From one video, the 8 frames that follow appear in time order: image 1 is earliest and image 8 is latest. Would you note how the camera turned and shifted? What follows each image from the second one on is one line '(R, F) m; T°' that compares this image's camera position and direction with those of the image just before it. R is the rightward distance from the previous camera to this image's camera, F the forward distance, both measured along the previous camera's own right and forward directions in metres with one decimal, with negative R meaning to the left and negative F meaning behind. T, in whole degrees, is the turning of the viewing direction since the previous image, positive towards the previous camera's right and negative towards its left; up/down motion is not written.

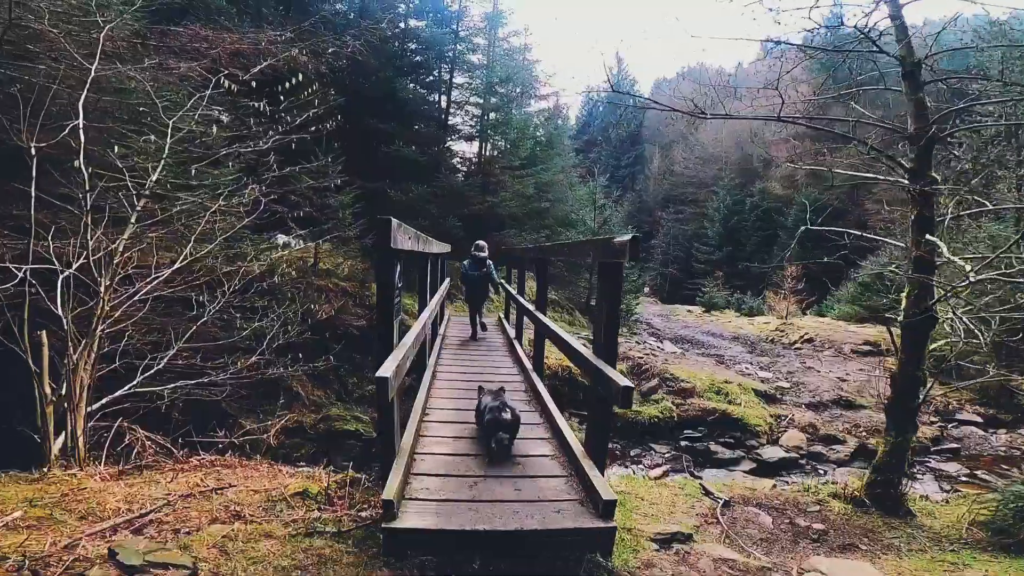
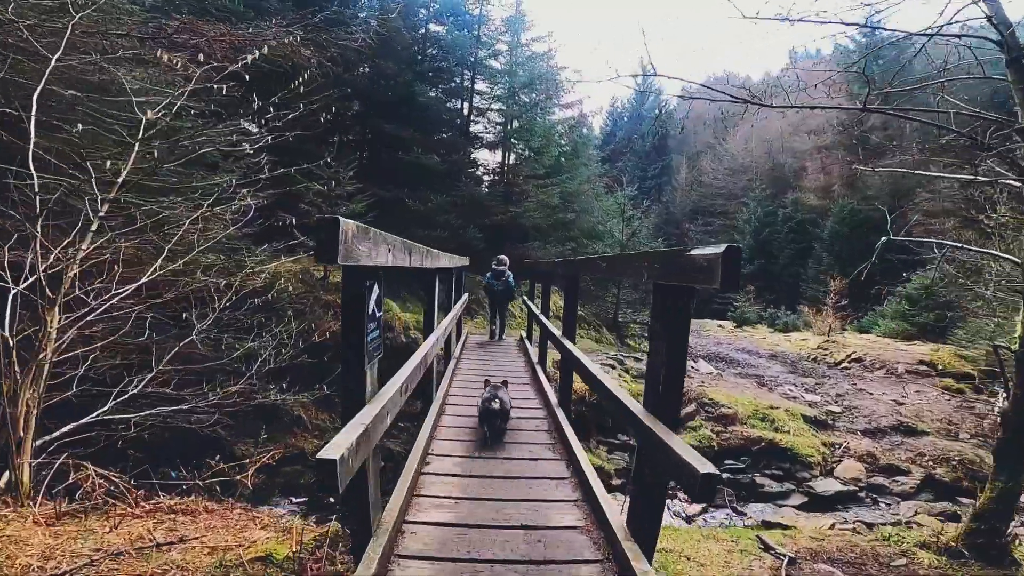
(0.0, +0.7) m; -3°
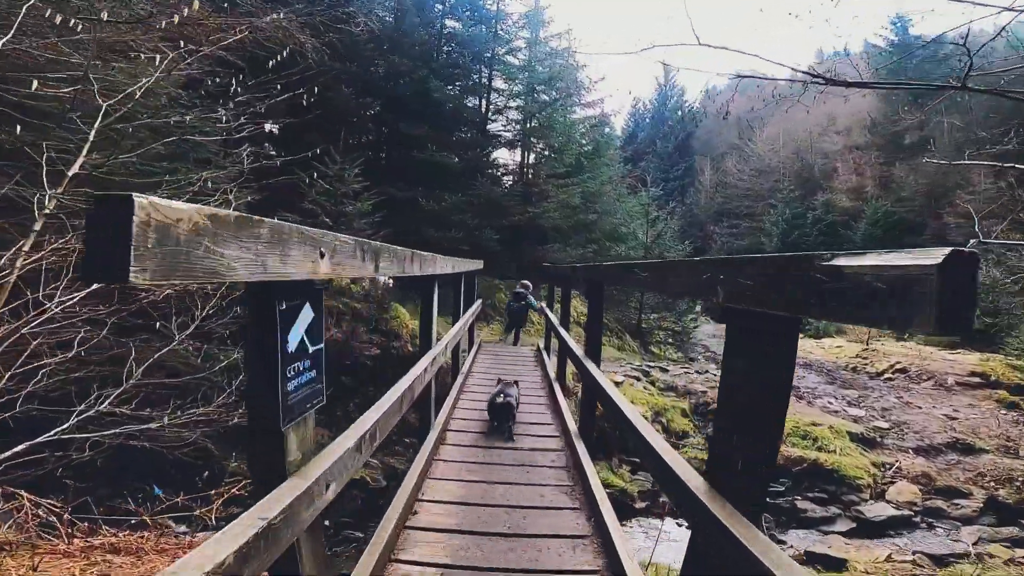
(+0.1, +0.6) m; -2°
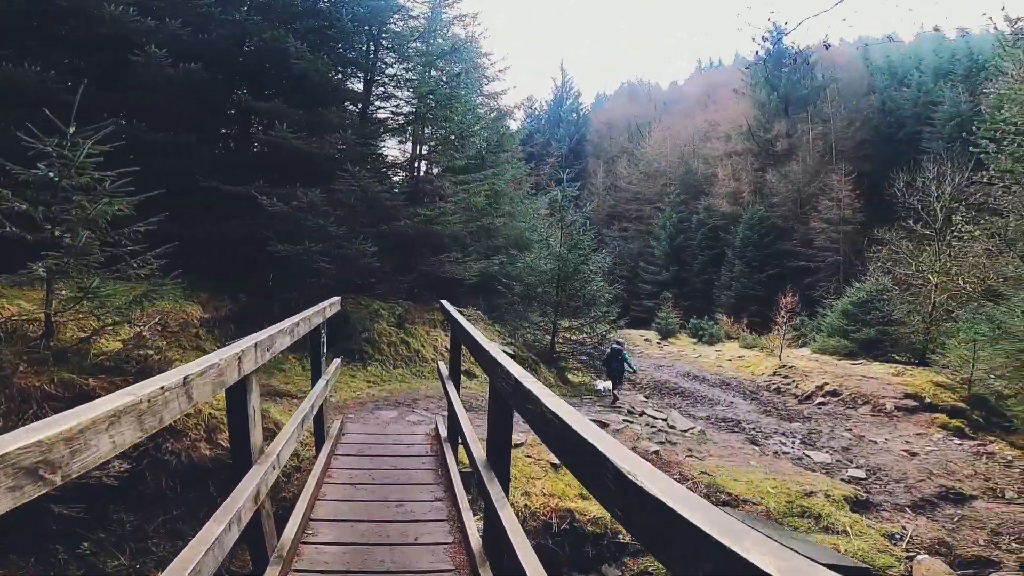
(+0.1, +2.5) m; +11°
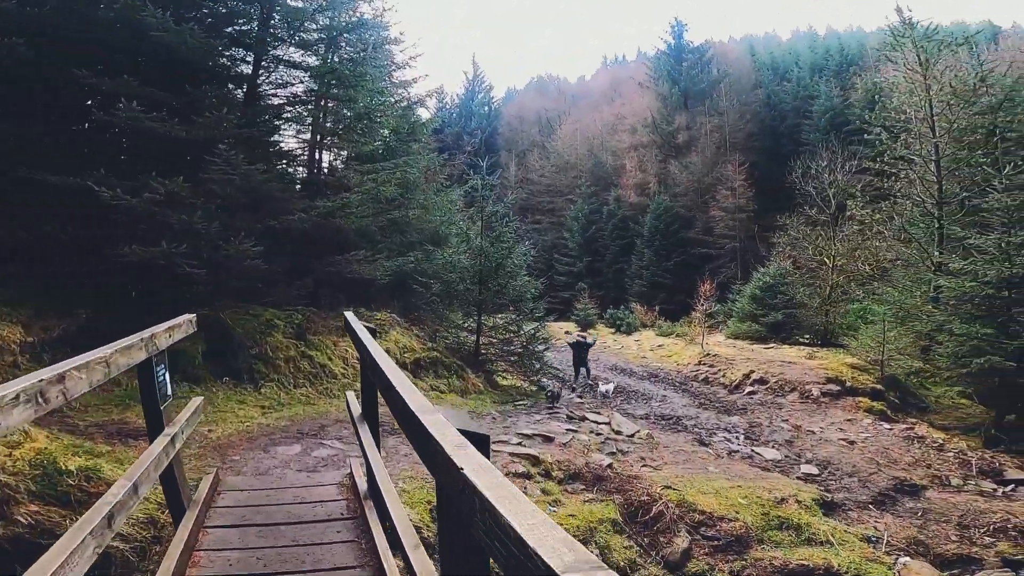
(-0.2, +1.0) m; +9°
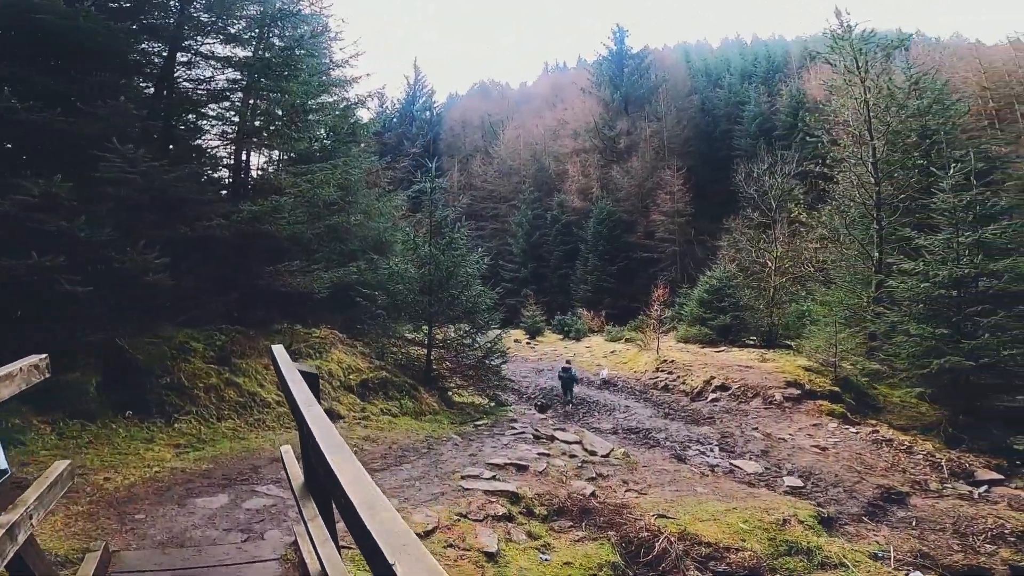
(-0.3, +0.7) m; +6°
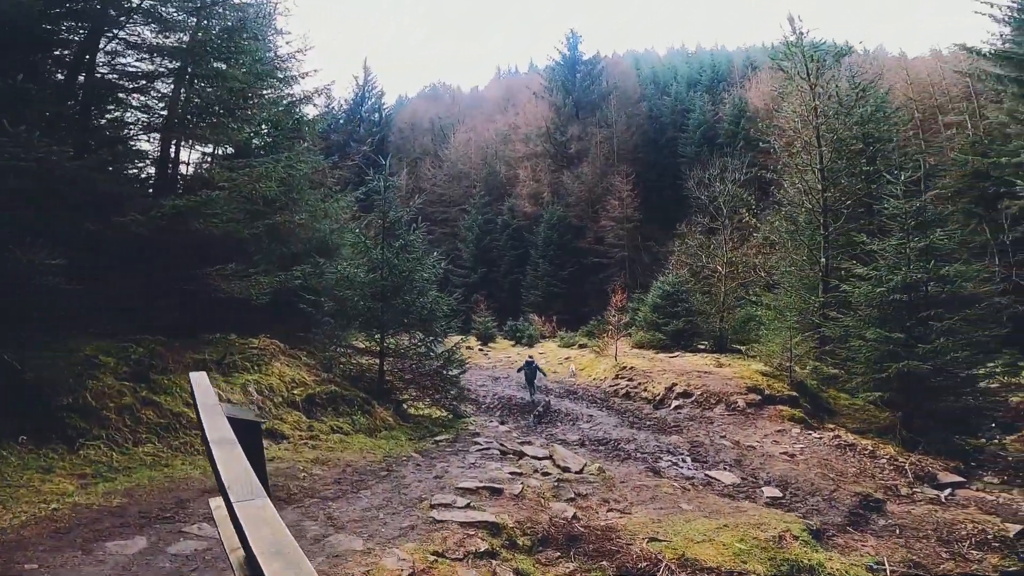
(-0.3, +0.5) m; +6°
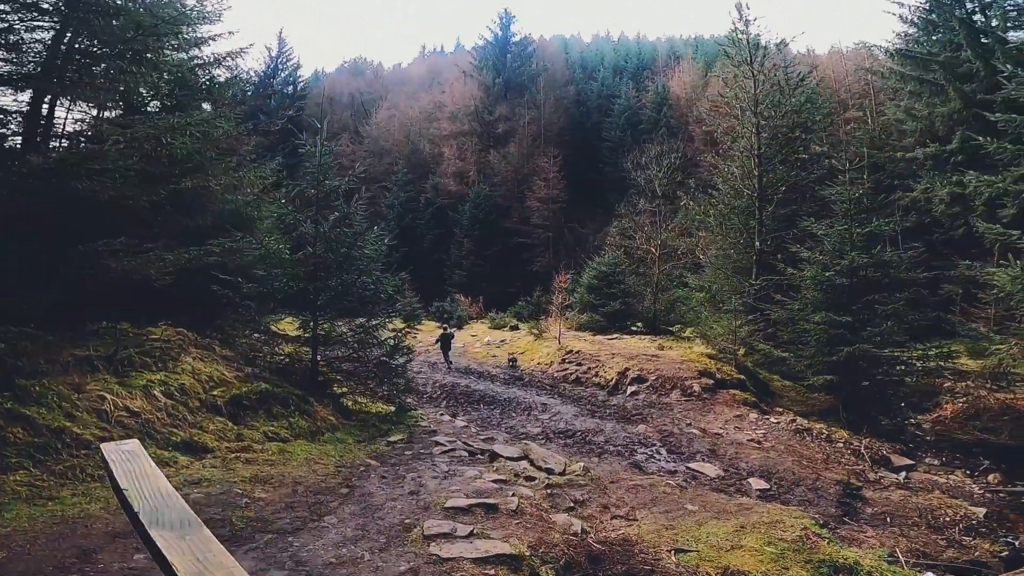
(-0.7, +0.9) m; +10°
